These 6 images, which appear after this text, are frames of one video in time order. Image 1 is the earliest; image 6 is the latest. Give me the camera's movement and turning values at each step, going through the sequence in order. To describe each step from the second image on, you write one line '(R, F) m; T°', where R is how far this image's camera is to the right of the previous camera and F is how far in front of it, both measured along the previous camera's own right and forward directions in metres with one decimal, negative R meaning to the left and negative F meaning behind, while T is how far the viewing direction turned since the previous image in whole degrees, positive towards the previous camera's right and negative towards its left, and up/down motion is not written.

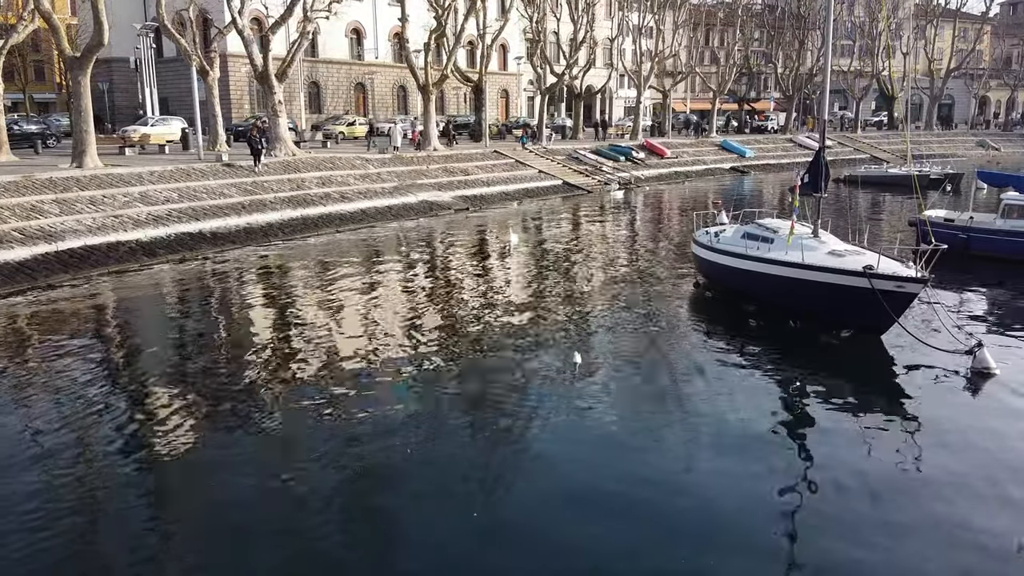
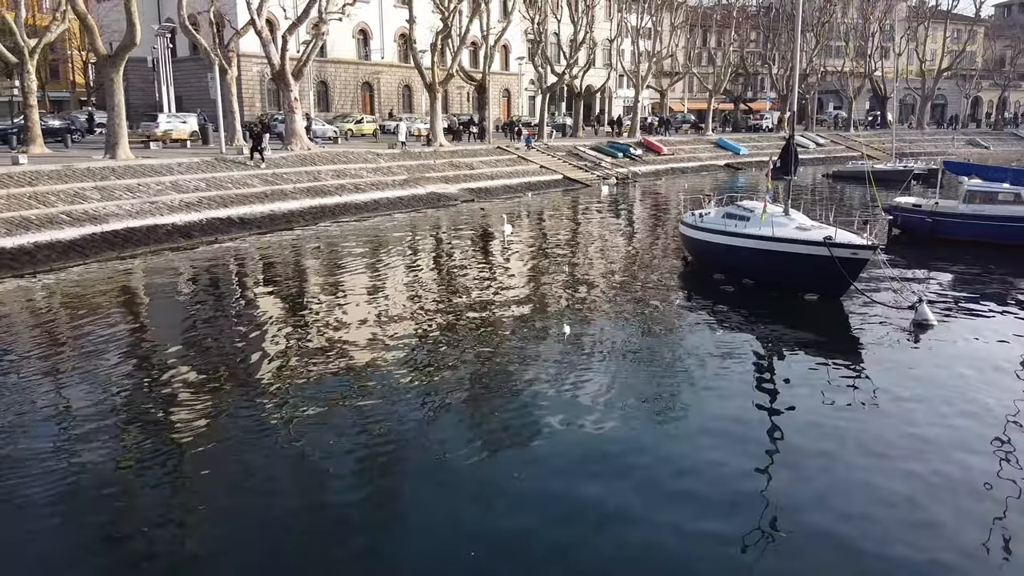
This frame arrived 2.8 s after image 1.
(-0.1, -2.0) m; 0°
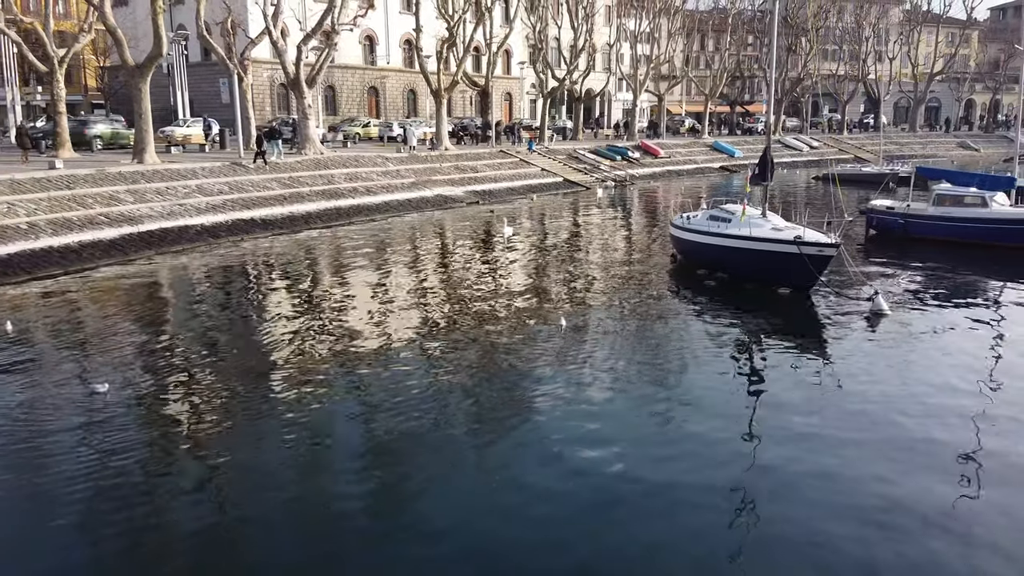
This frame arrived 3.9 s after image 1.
(-0.1, -1.9) m; 0°
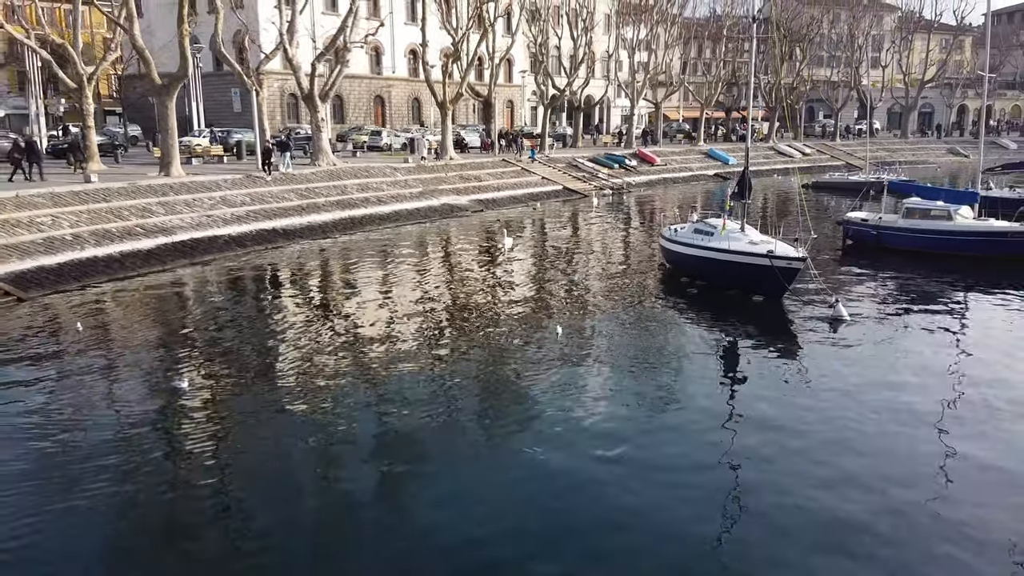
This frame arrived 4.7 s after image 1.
(-0.1, -2.1) m; 0°
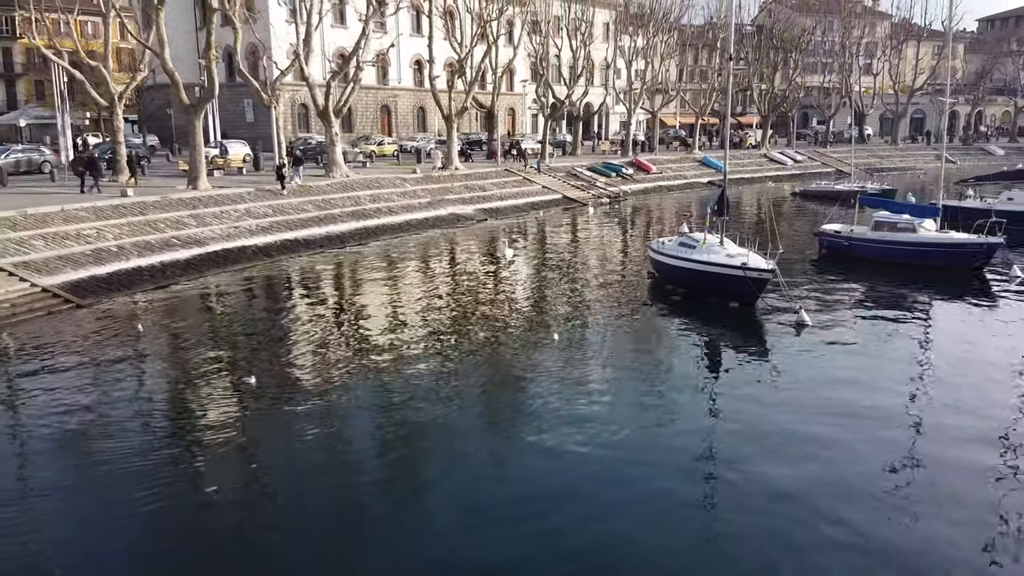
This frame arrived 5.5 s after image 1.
(-0.1, -2.5) m; 0°
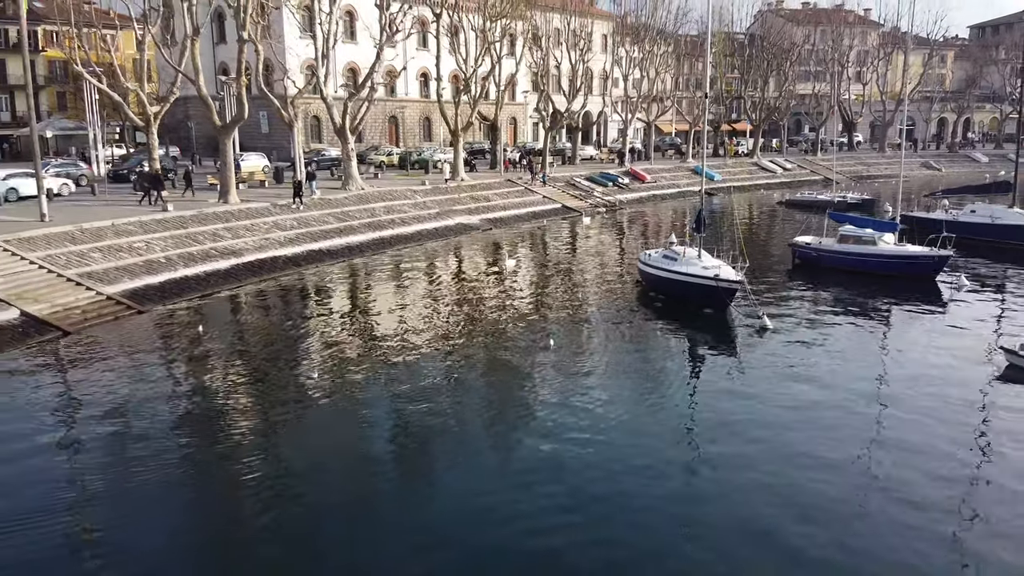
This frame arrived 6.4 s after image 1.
(-0.1, -3.4) m; 0°
